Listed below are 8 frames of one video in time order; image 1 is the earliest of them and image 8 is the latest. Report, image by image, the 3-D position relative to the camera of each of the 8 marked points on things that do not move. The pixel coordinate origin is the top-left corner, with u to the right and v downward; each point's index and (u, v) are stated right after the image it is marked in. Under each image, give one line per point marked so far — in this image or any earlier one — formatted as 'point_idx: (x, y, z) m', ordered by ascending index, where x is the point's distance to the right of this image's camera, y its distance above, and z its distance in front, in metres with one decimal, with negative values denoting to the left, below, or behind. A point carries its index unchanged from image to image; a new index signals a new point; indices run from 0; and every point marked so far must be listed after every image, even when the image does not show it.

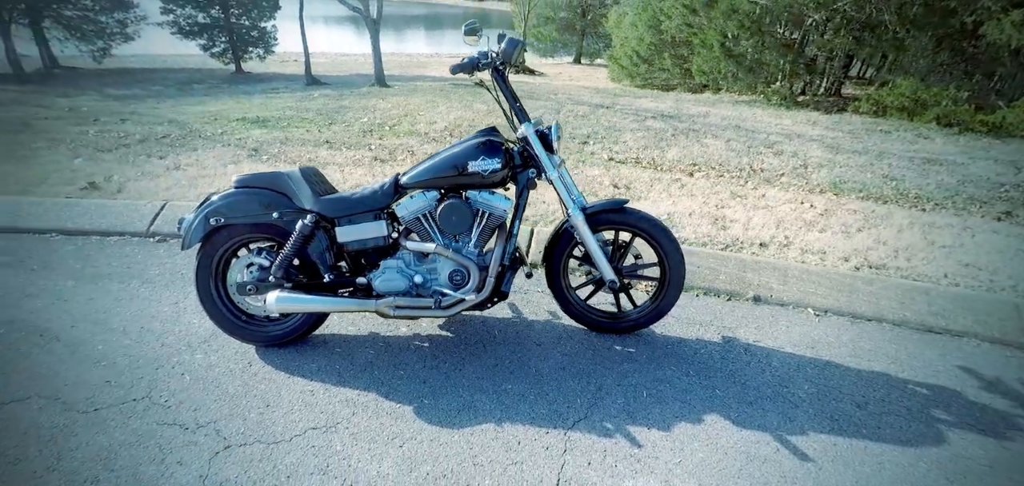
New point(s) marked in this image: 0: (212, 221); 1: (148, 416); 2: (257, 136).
0: (-1.5, +0.1, +2.7) m
1: (-1.8, -0.8, +2.6) m
2: (-2.7, +1.2, +5.8) m
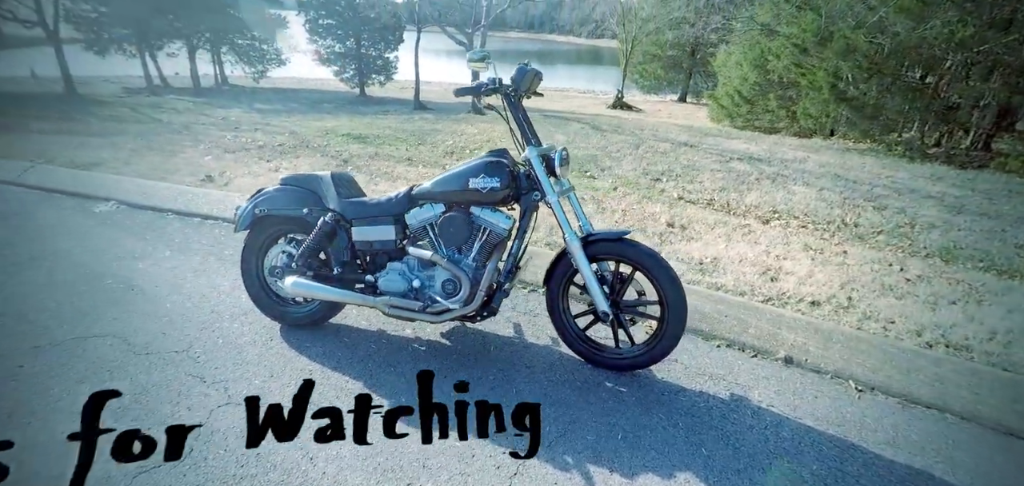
0: (-1.5, +0.2, +3.1) m
1: (-1.9, -0.7, +3.0) m
2: (-1.9, +1.1, +6.5) m
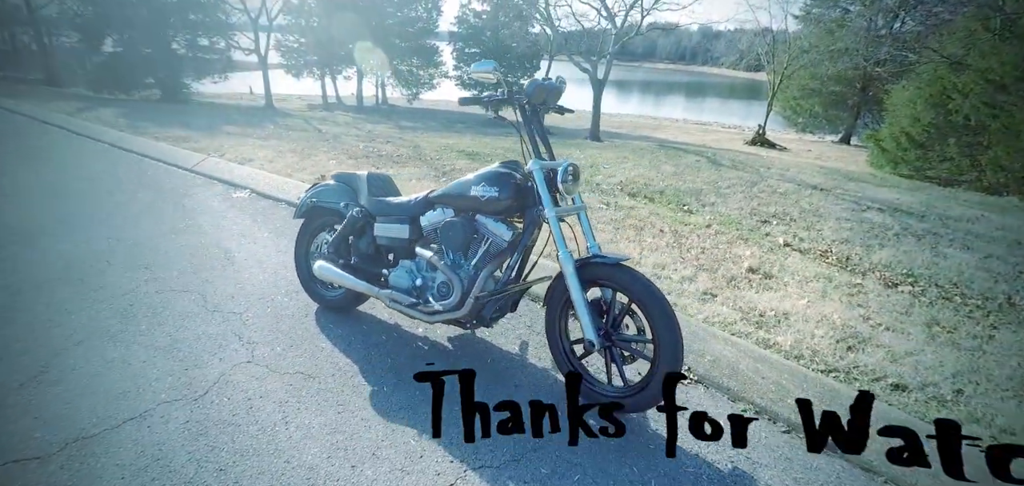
0: (-1.3, +0.3, +3.5) m
1: (-1.9, -0.5, +3.5) m
2: (-0.7, +1.0, +6.9) m
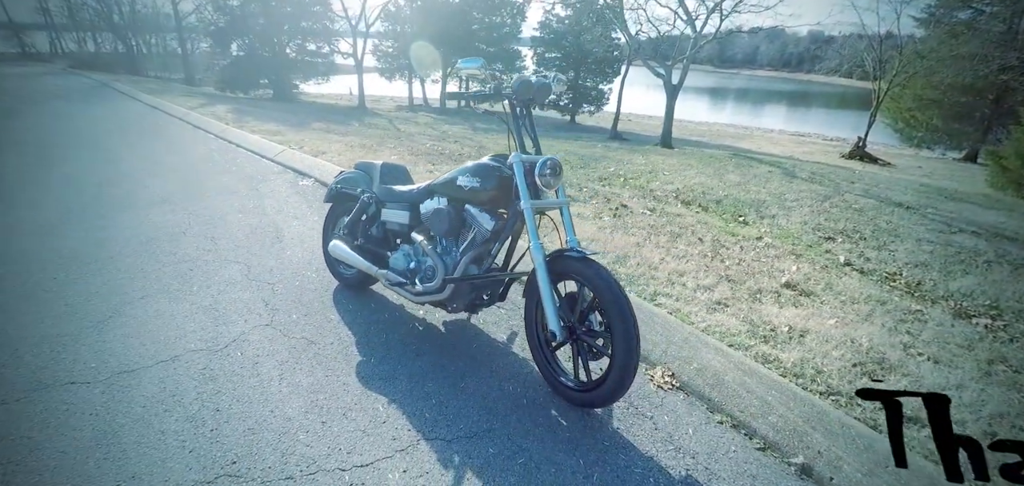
0: (-1.3, +0.4, +3.8) m
1: (-1.8, -0.4, +3.9) m
2: (+0.1, +1.0, +7.1) m
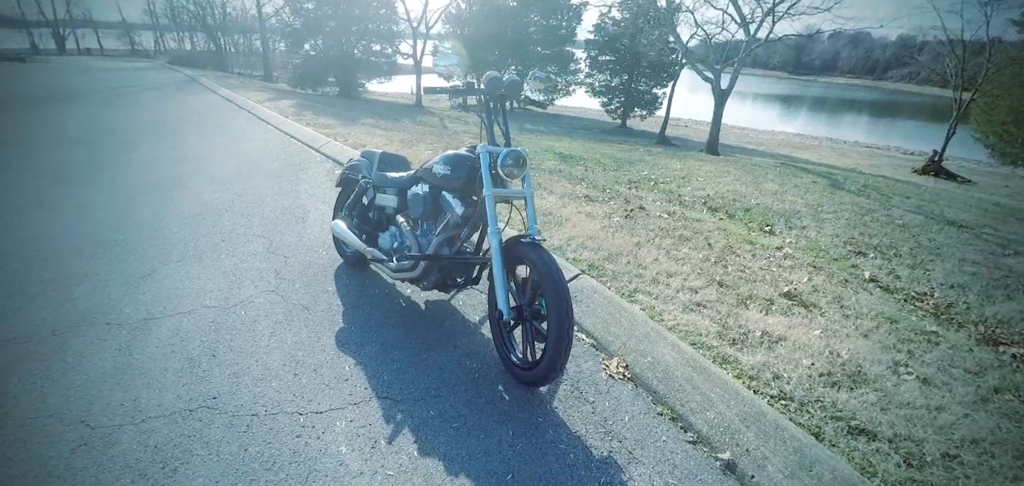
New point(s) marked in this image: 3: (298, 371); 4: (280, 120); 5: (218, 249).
0: (-1.3, +0.5, +4.1) m
1: (-1.9, -0.2, +4.3) m
2: (+0.5, +1.0, +7.2) m
3: (-1.2, -0.7, +3.0) m
4: (-3.9, +2.0, +9.0) m
5: (-2.5, -0.1, +4.5) m
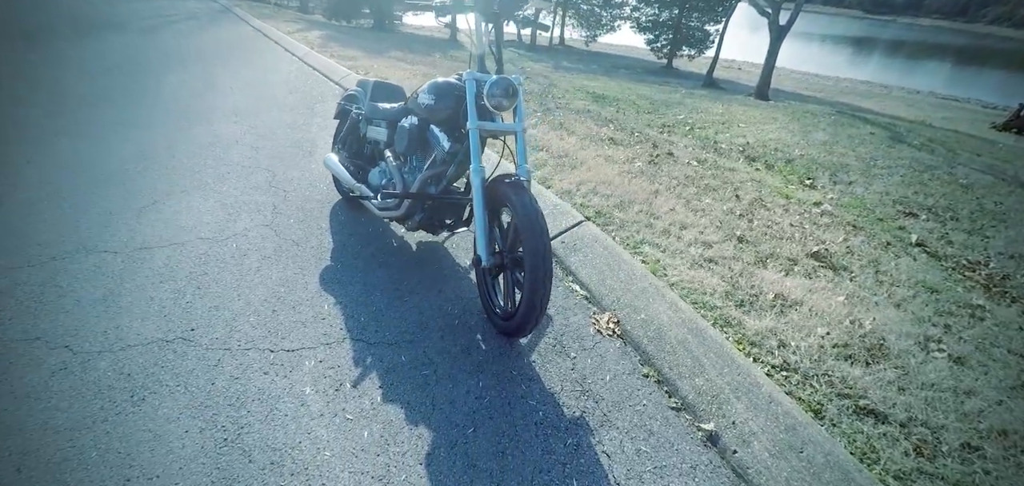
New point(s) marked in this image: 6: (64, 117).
0: (-1.2, +1.0, +3.9) m
1: (-1.8, +0.4, +4.2) m
2: (+0.8, +1.7, +6.7) m
3: (-1.3, -0.4, +2.9) m
4: (-3.3, +3.1, +8.8) m
5: (-2.4, +0.5, +4.5) m
6: (-4.5, +1.3, +5.4) m
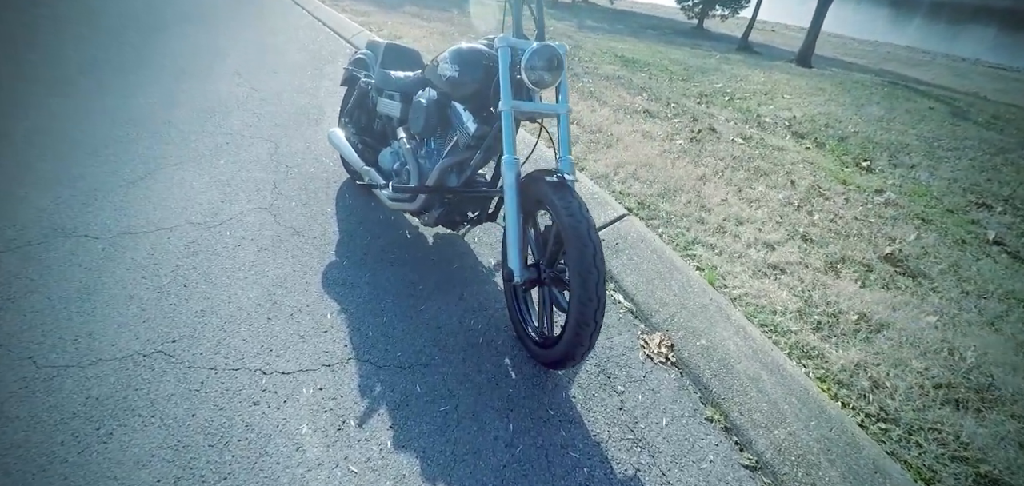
0: (-1.0, +1.1, +3.4) m
1: (-1.7, +0.5, +3.8) m
2: (+1.1, +2.0, +6.1) m
3: (-1.1, -0.3, +2.5) m
4: (-3.0, +3.6, +8.1) m
5: (-2.2, +0.7, +4.0) m
6: (-4.3, +1.6, +4.9) m
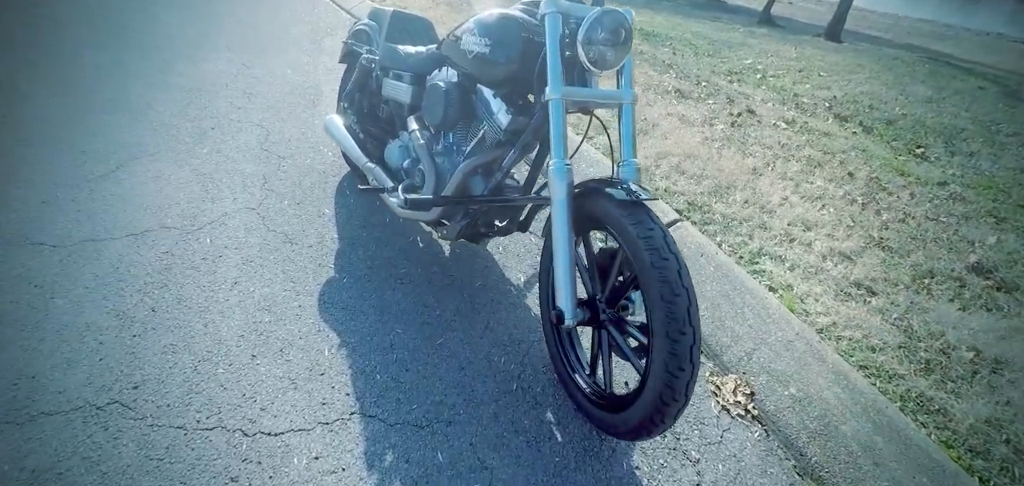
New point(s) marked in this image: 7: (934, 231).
0: (-0.9, +1.1, +2.9) m
1: (-1.5, +0.5, +3.3) m
2: (+1.2, +2.1, +5.6) m
3: (-1.0, -0.4, +2.0) m
4: (-2.9, +3.8, +7.5) m
5: (-2.1, +0.7, +3.5) m
6: (-4.1, +1.6, +4.4) m
7: (+2.3, 0.0, +3.0) m
